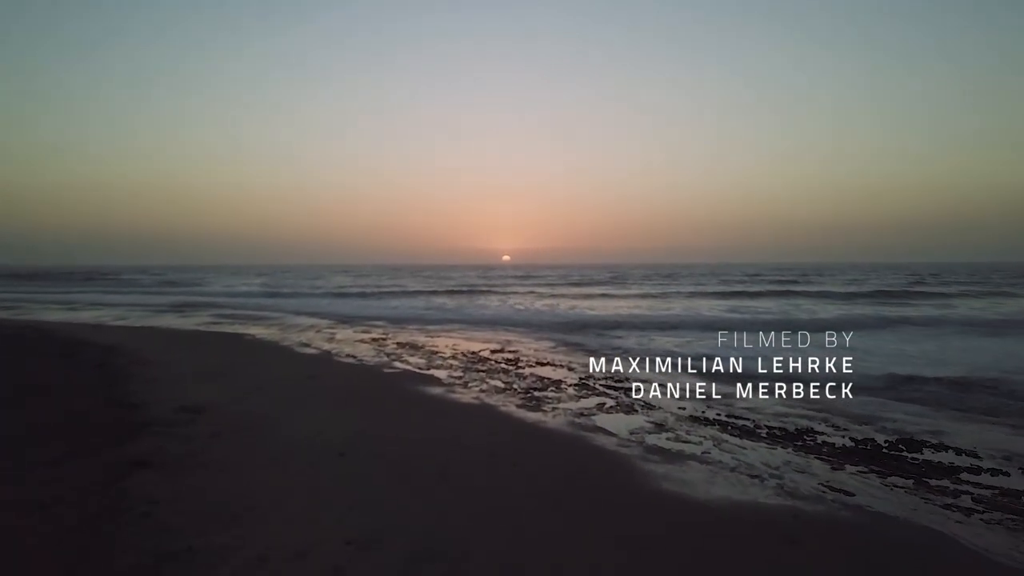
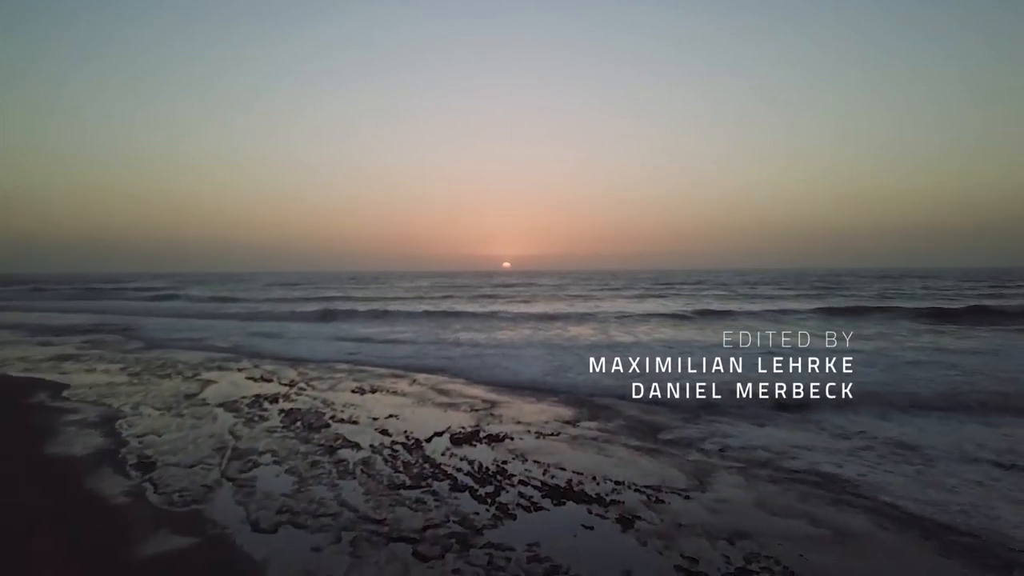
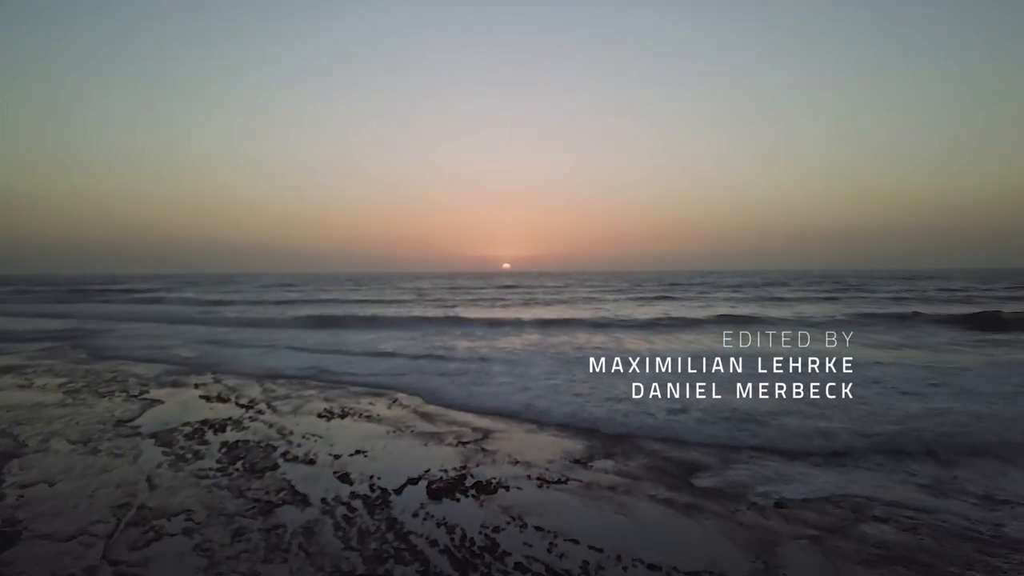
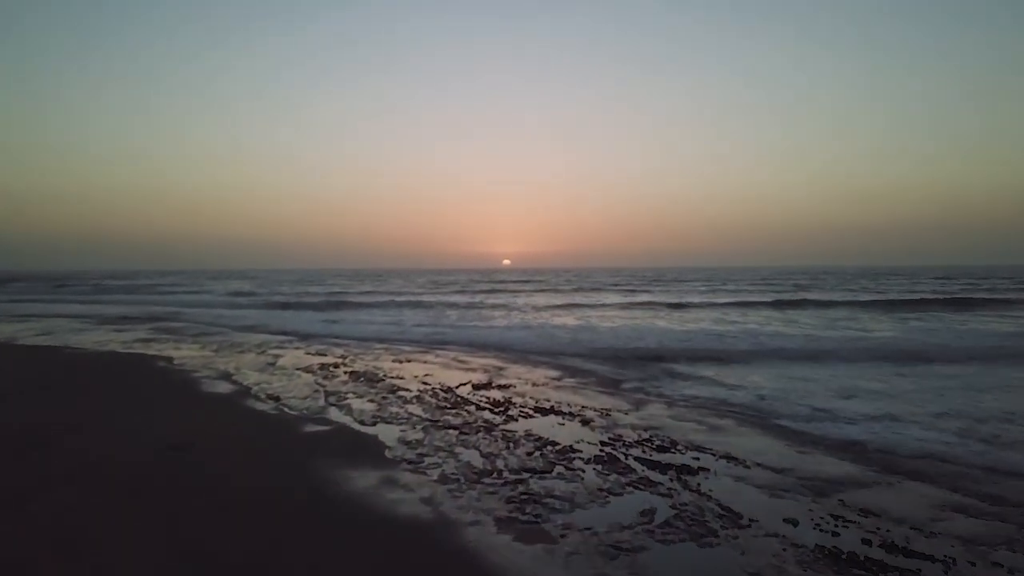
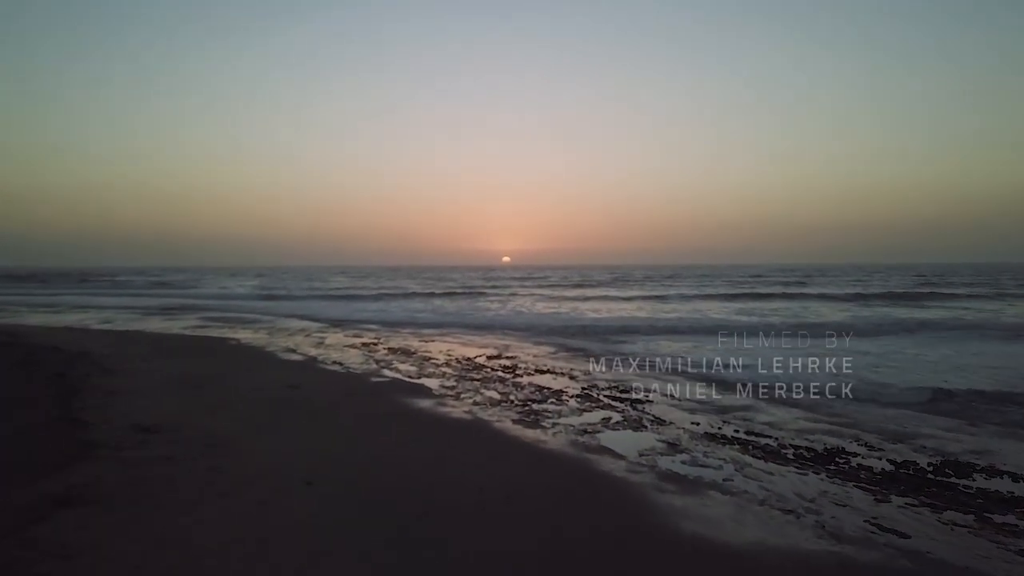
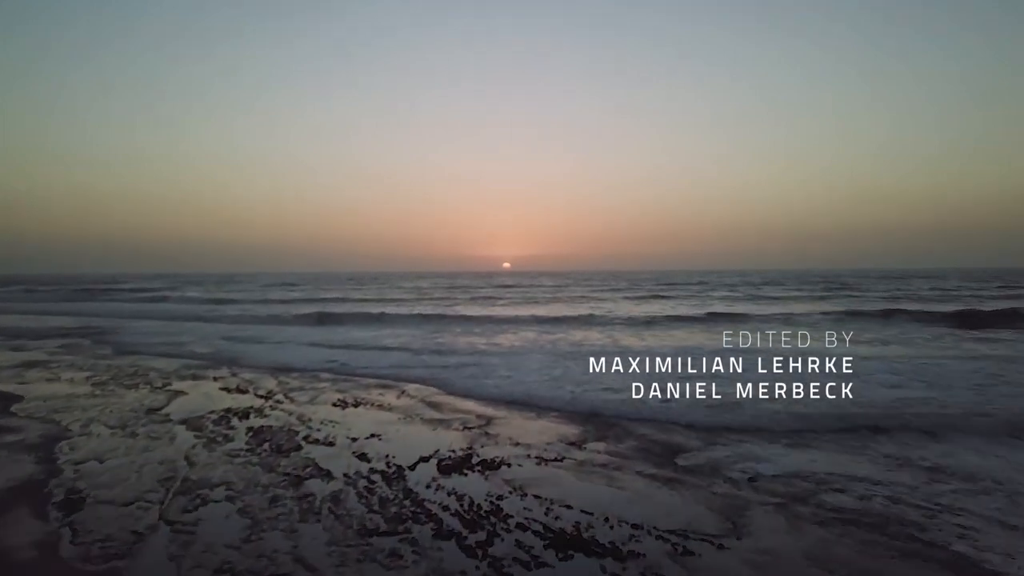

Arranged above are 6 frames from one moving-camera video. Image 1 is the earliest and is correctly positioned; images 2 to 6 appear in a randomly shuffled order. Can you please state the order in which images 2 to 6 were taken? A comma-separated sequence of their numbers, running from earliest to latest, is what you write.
5, 4, 2, 6, 3
